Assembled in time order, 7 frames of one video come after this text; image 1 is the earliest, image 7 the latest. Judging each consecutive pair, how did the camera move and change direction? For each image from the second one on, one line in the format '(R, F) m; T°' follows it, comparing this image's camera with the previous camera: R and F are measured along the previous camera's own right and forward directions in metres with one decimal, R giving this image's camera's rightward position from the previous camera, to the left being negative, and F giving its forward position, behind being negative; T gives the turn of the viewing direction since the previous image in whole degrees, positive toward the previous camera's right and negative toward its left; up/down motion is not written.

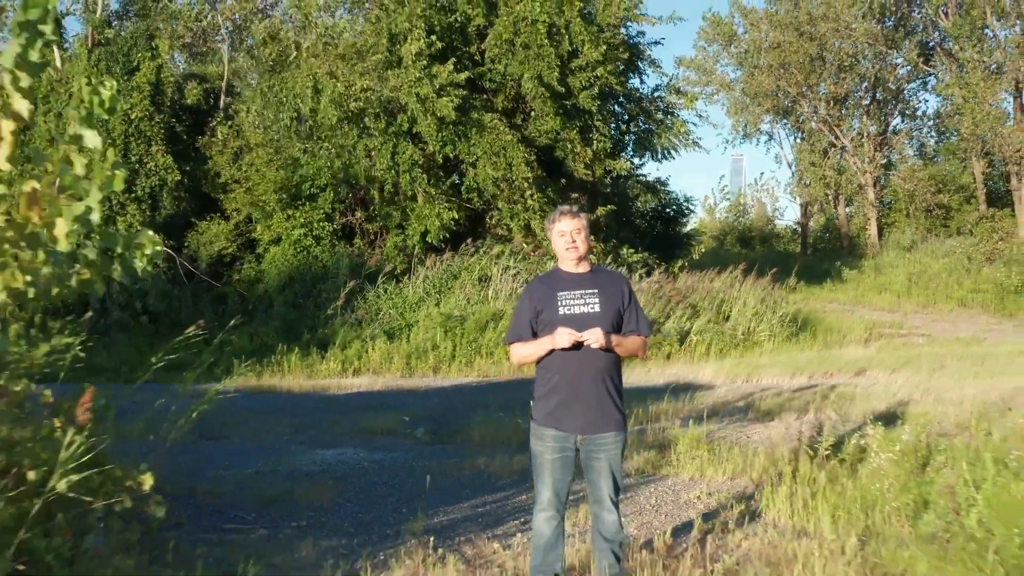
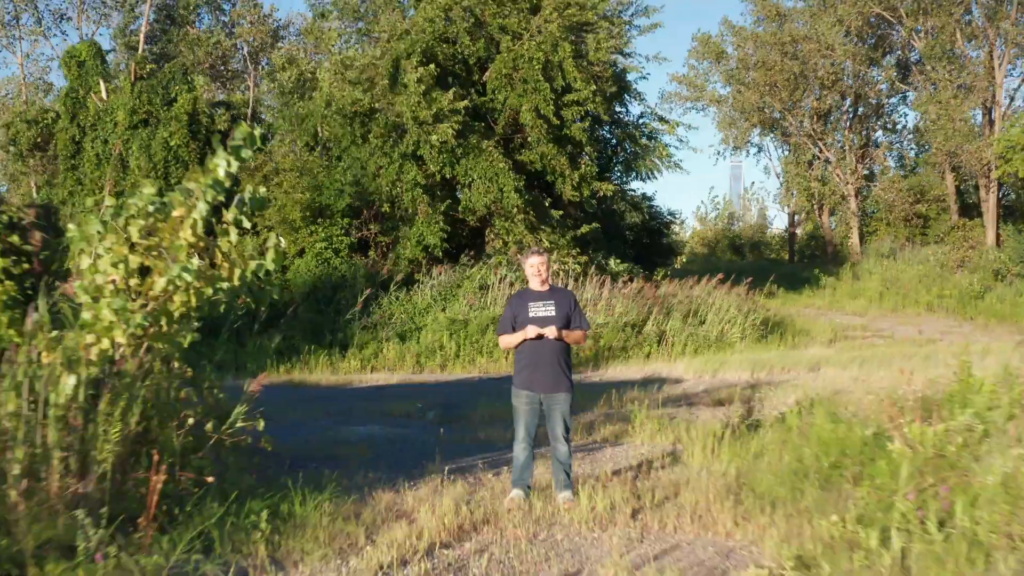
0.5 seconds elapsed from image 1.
(0.0, -0.6) m; 0°
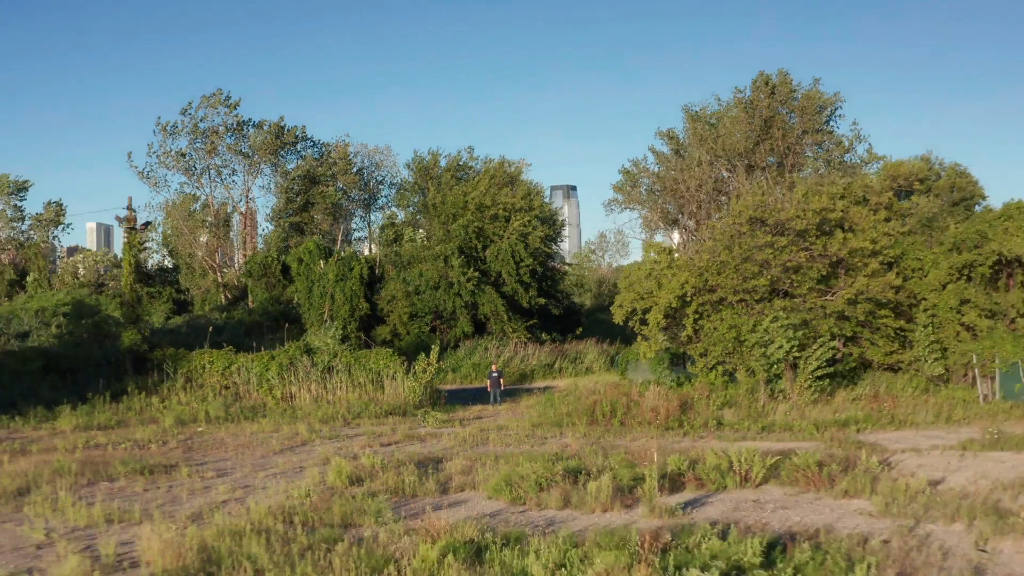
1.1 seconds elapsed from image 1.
(+0.4, -7.8) m; -1°
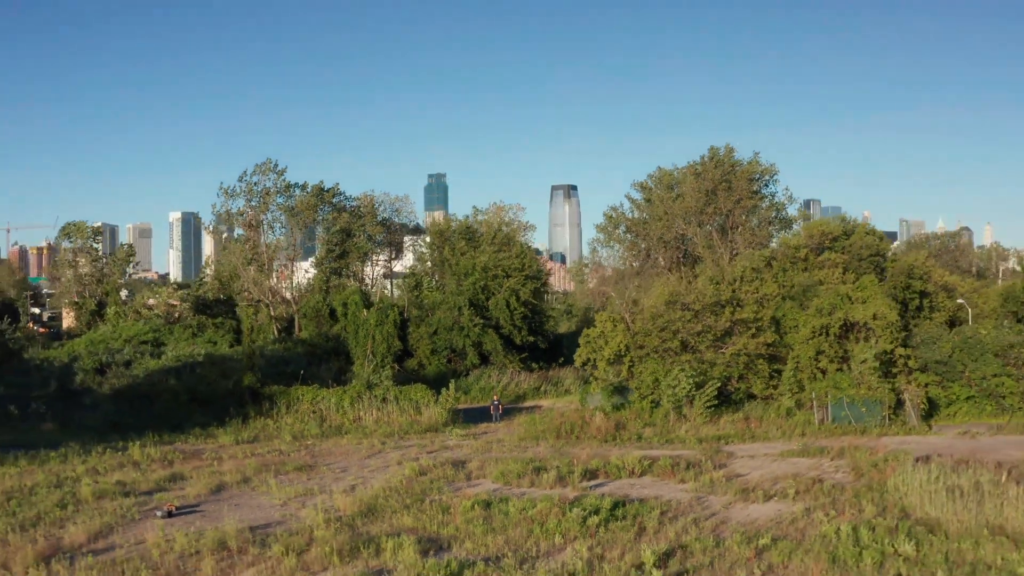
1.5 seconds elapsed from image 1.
(+0.1, -4.5) m; 0°
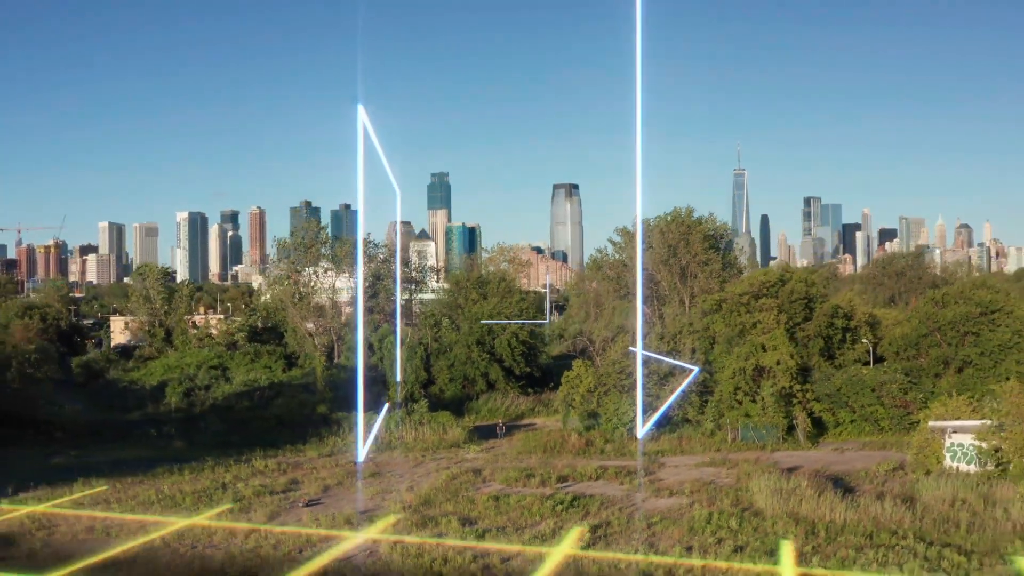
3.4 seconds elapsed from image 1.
(0.0, -5.2) m; 0°
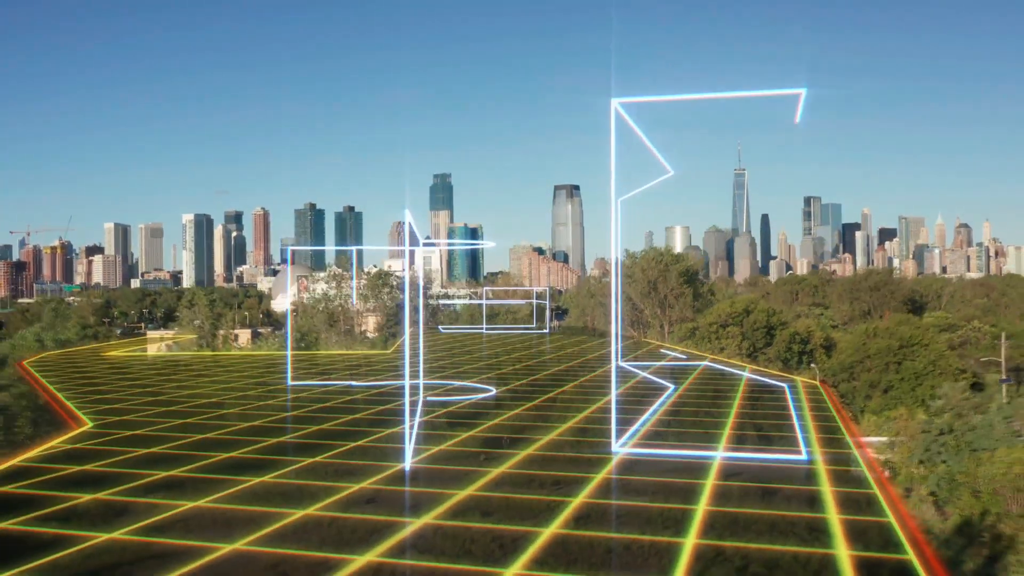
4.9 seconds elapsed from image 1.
(-0.1, -4.6) m; 0°
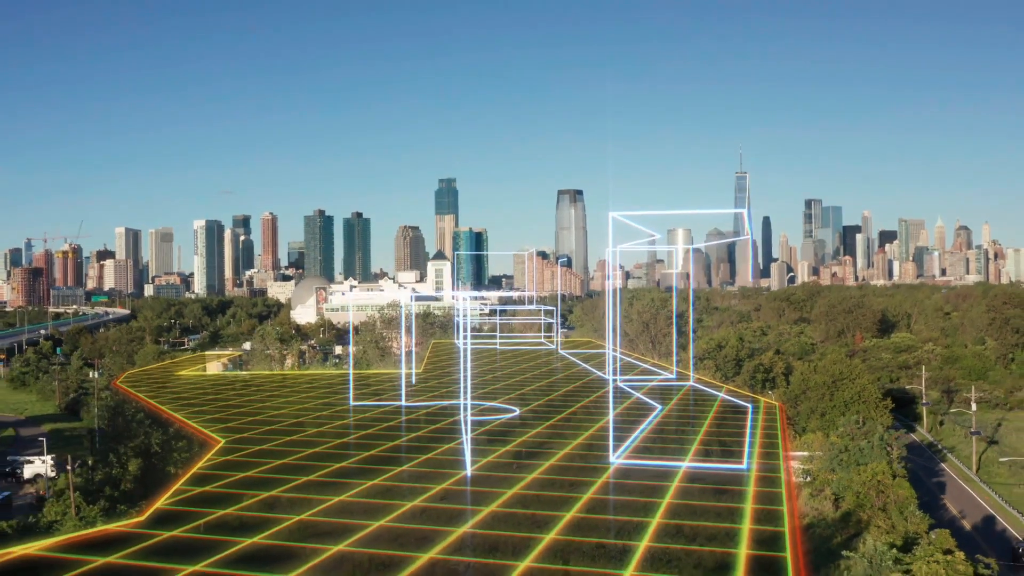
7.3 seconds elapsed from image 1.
(-0.8, -7.9) m; 0°
